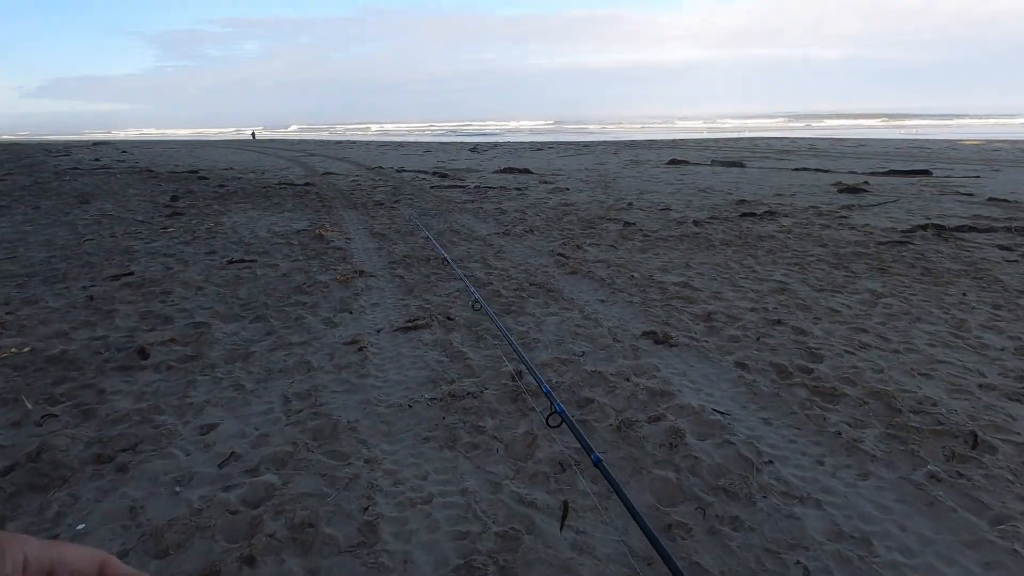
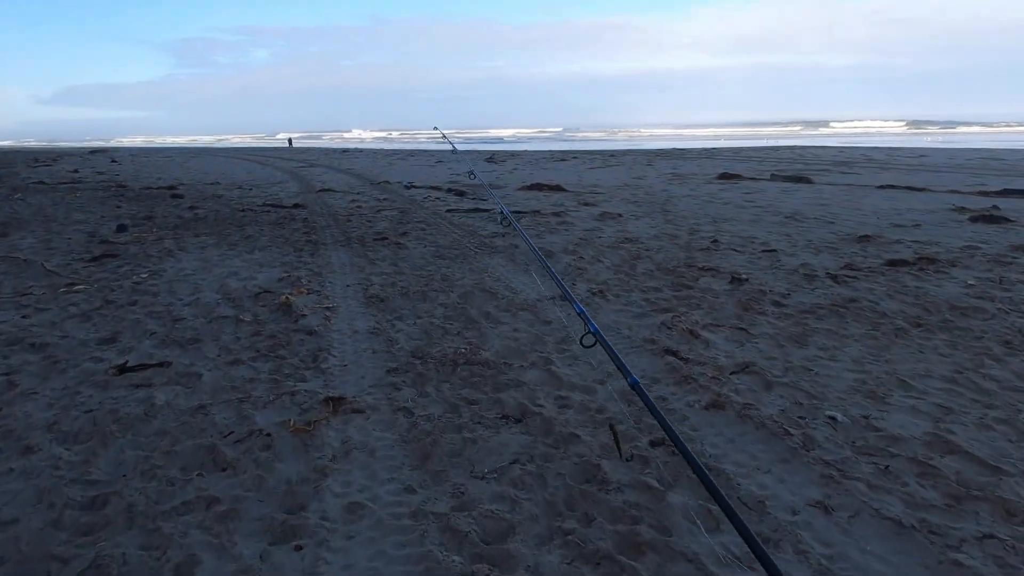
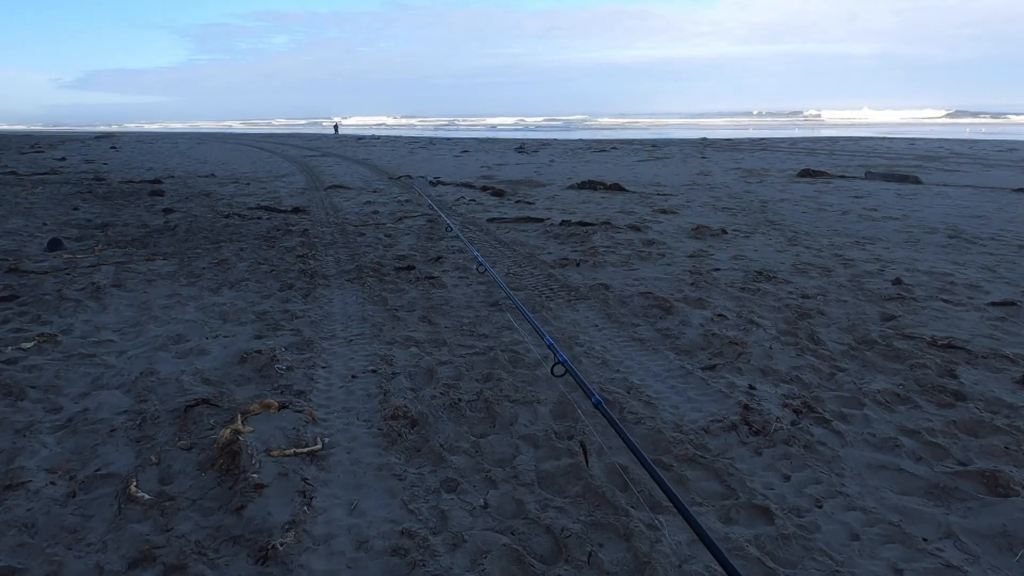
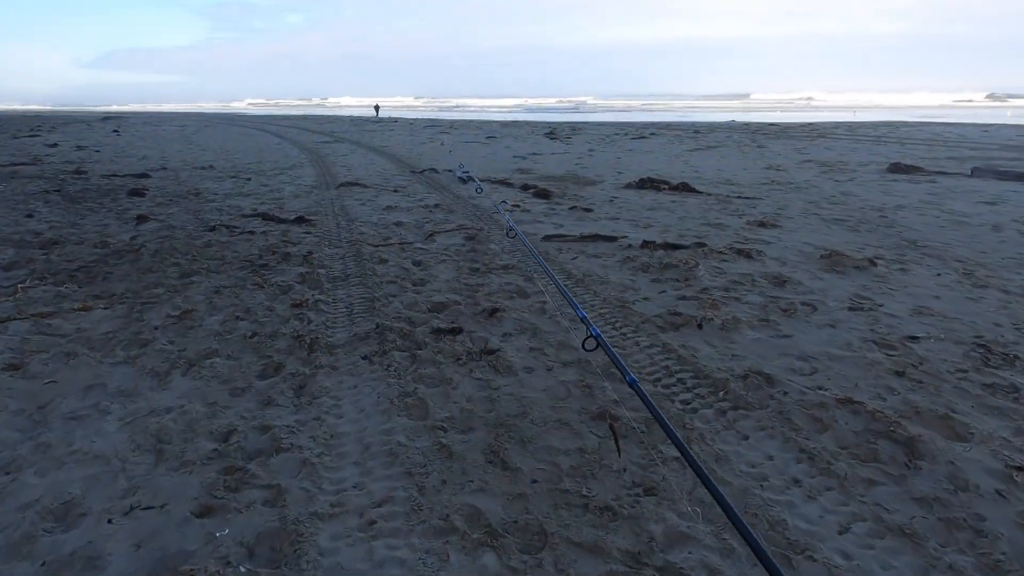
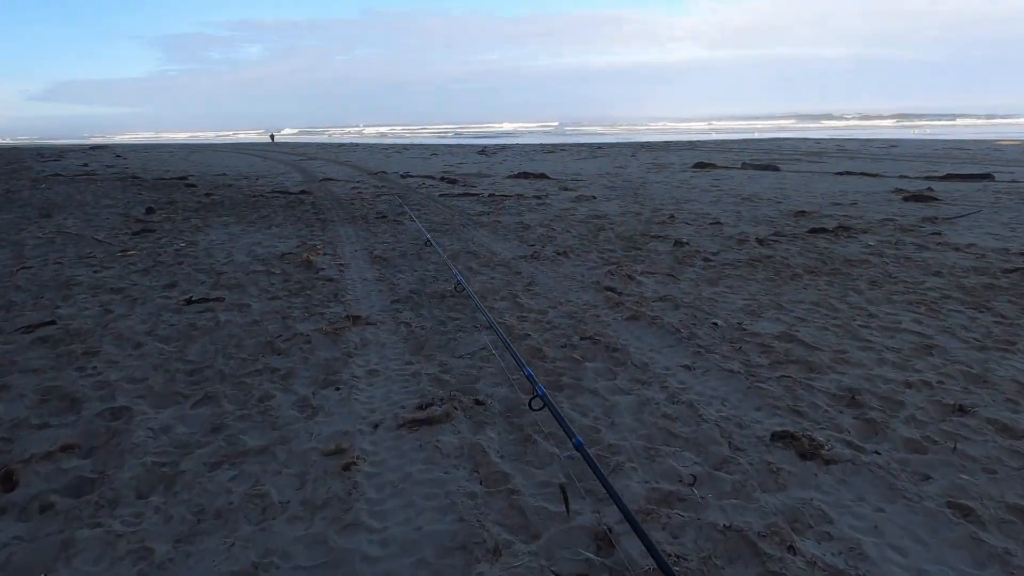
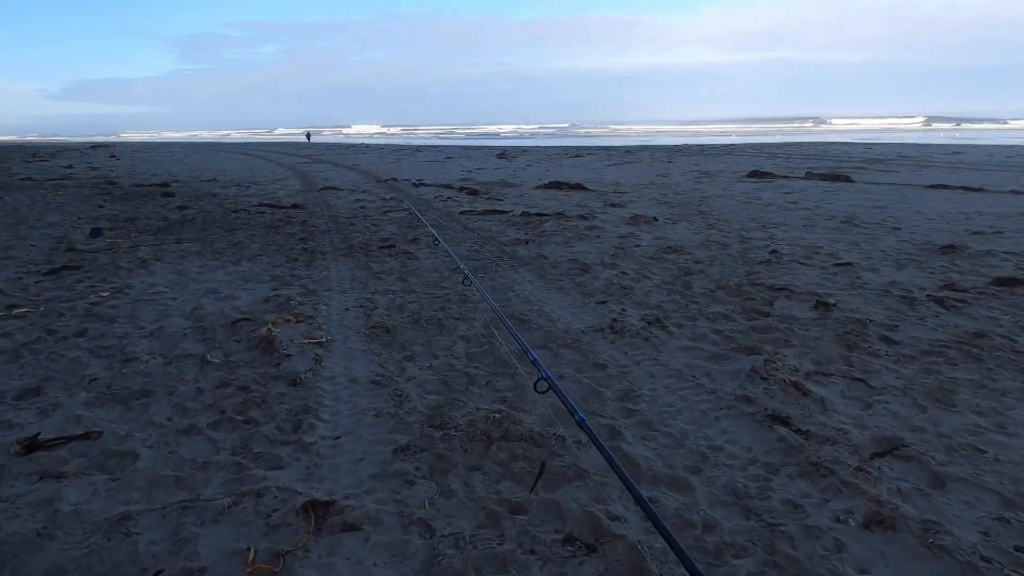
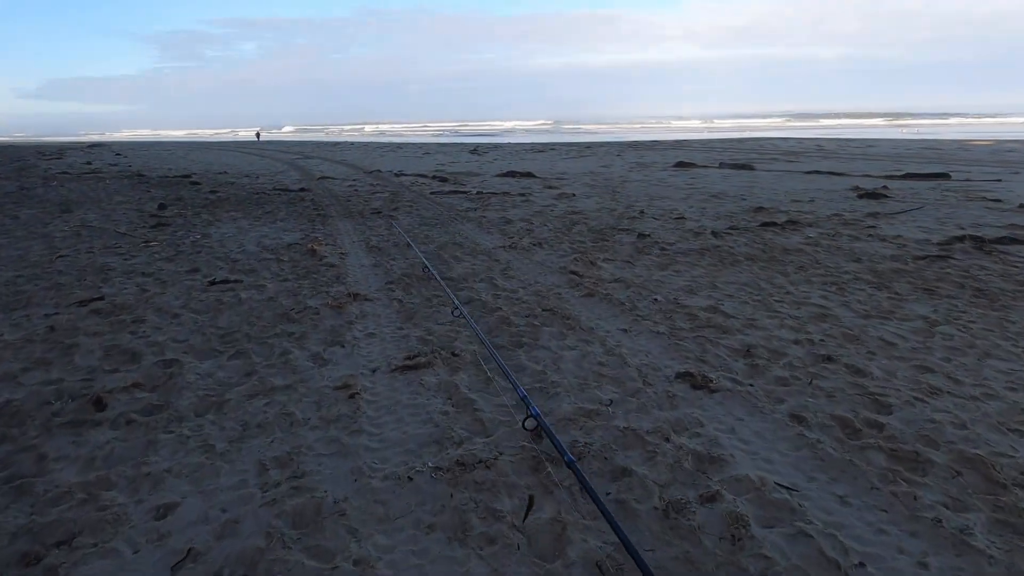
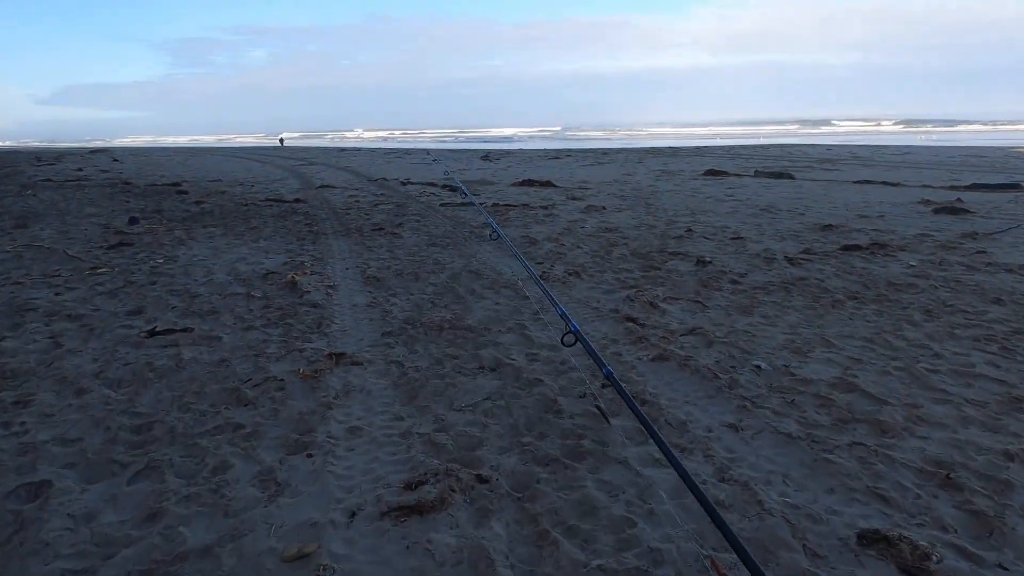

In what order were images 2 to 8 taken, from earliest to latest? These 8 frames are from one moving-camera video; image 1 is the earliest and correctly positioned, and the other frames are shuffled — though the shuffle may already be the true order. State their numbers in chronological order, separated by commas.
7, 5, 8, 2, 6, 3, 4
